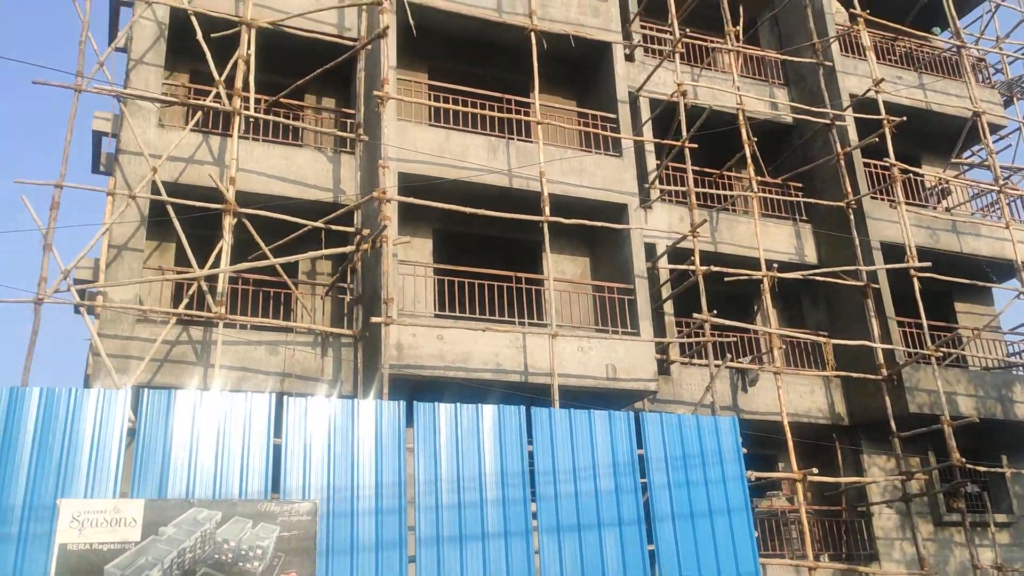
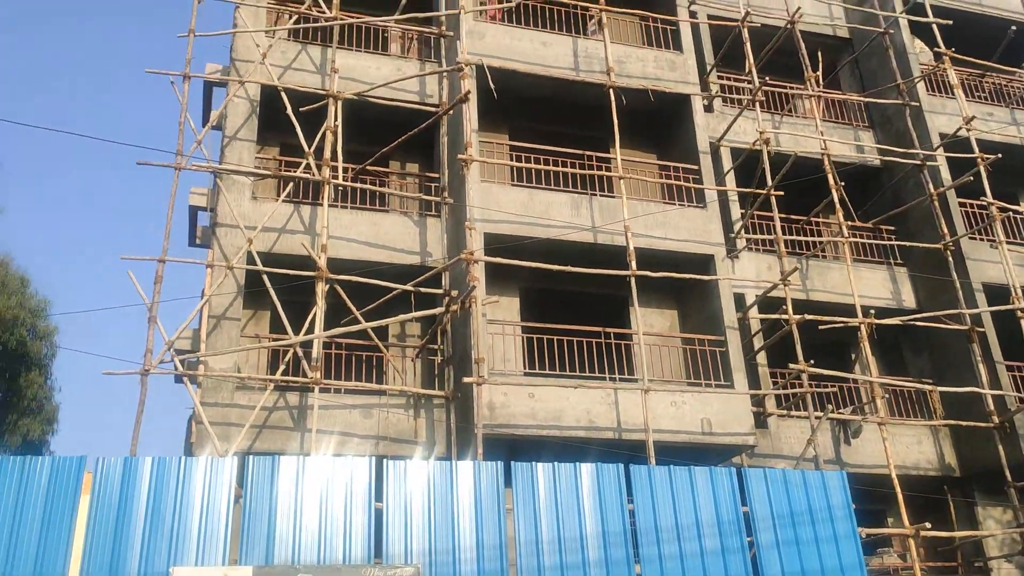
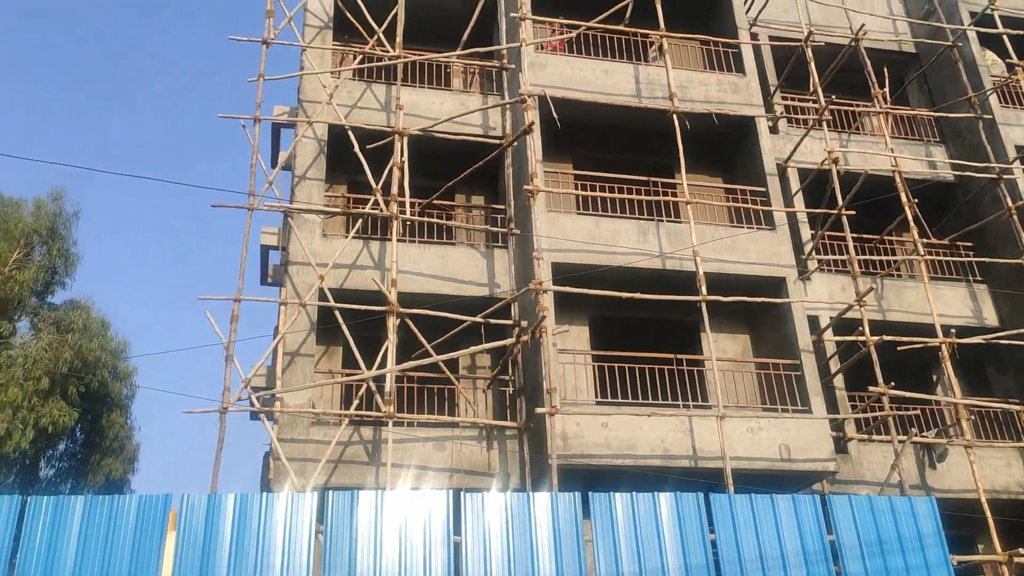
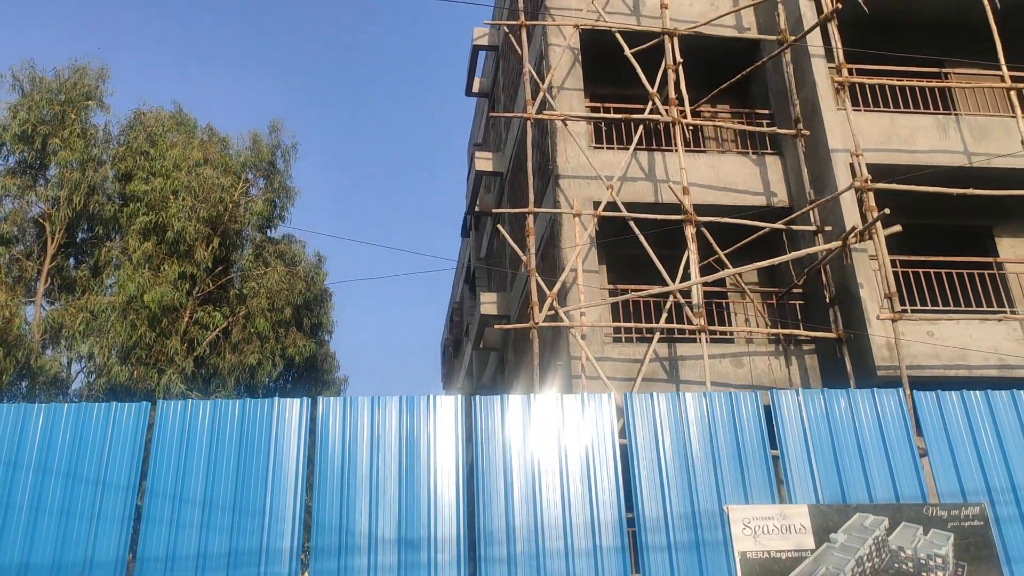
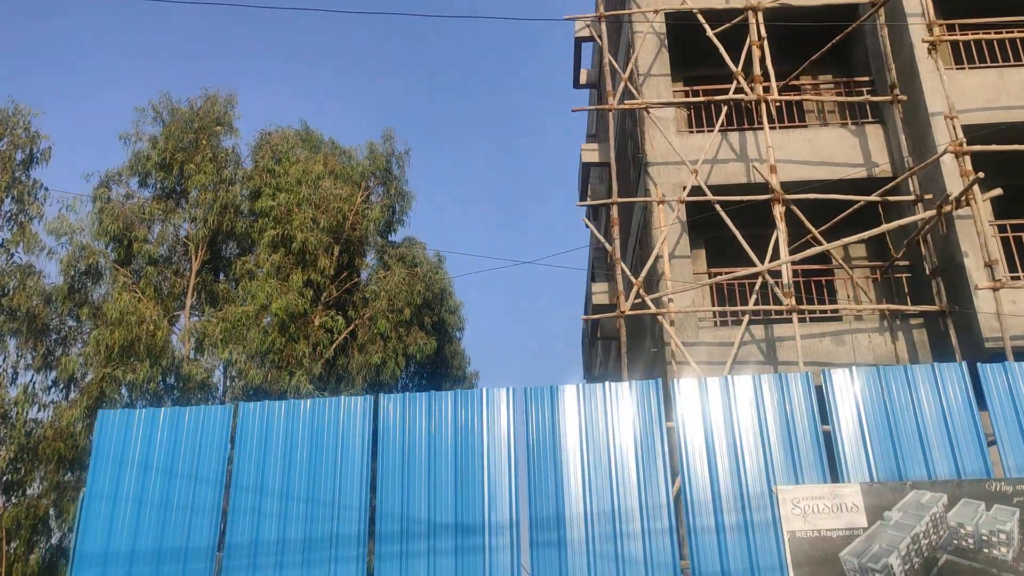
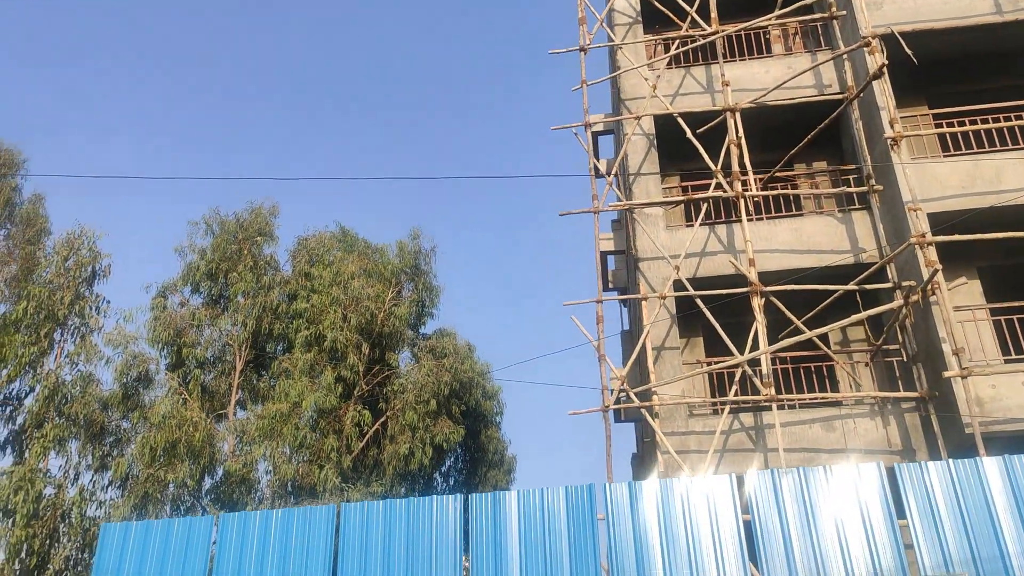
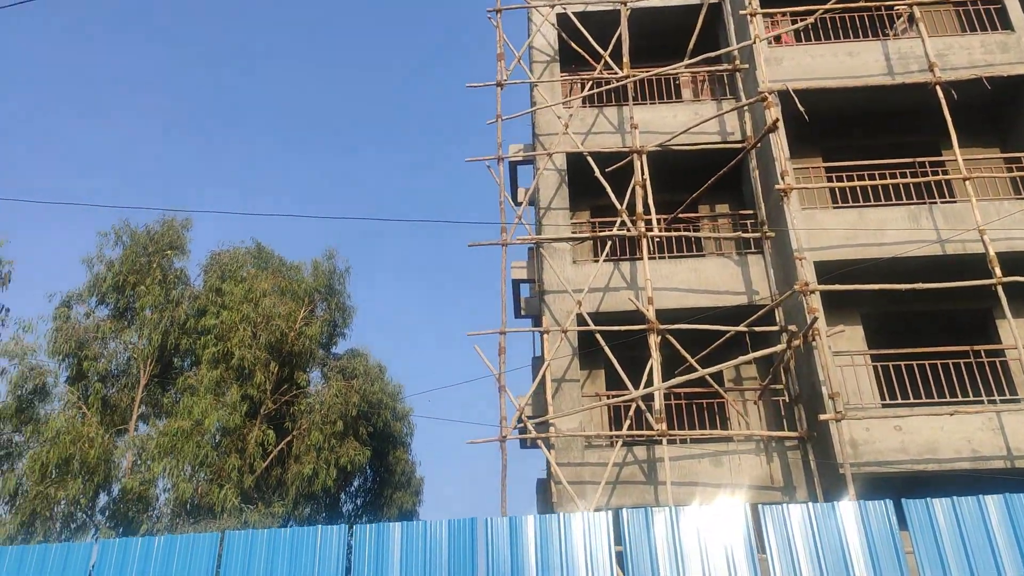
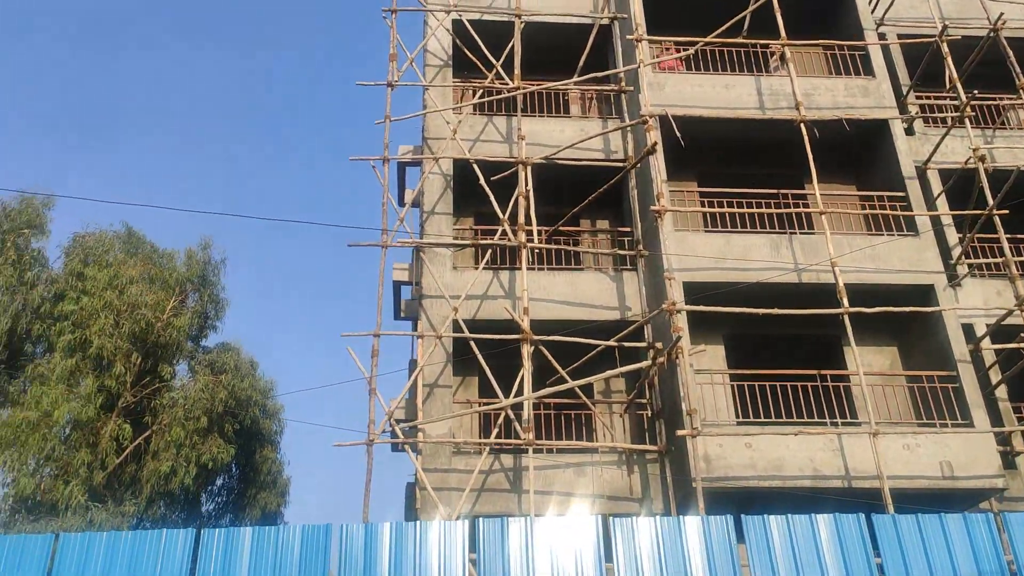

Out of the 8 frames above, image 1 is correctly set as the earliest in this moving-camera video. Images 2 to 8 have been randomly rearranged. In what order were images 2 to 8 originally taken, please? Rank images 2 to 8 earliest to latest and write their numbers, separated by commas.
2, 3, 8, 7, 6, 5, 4
